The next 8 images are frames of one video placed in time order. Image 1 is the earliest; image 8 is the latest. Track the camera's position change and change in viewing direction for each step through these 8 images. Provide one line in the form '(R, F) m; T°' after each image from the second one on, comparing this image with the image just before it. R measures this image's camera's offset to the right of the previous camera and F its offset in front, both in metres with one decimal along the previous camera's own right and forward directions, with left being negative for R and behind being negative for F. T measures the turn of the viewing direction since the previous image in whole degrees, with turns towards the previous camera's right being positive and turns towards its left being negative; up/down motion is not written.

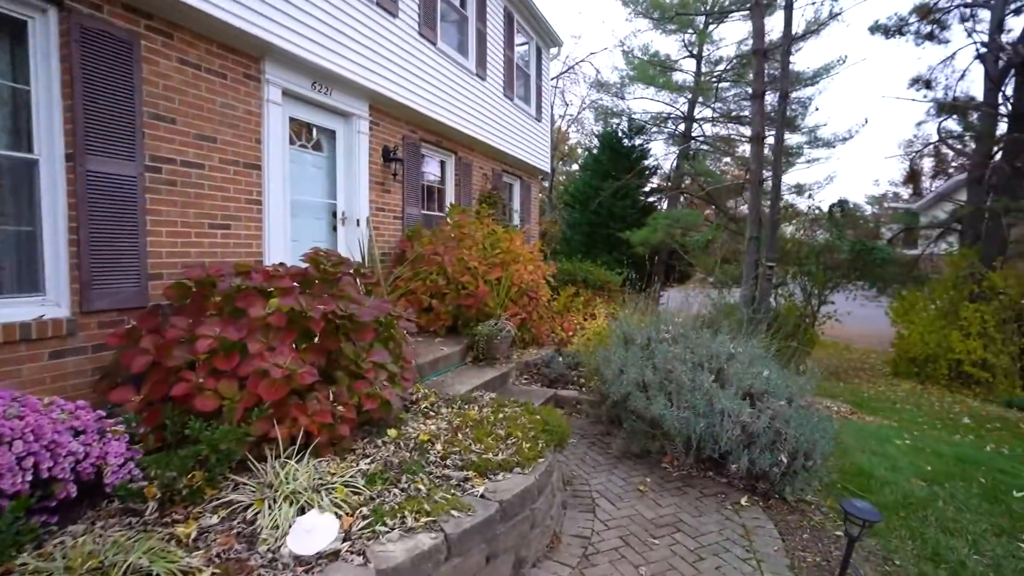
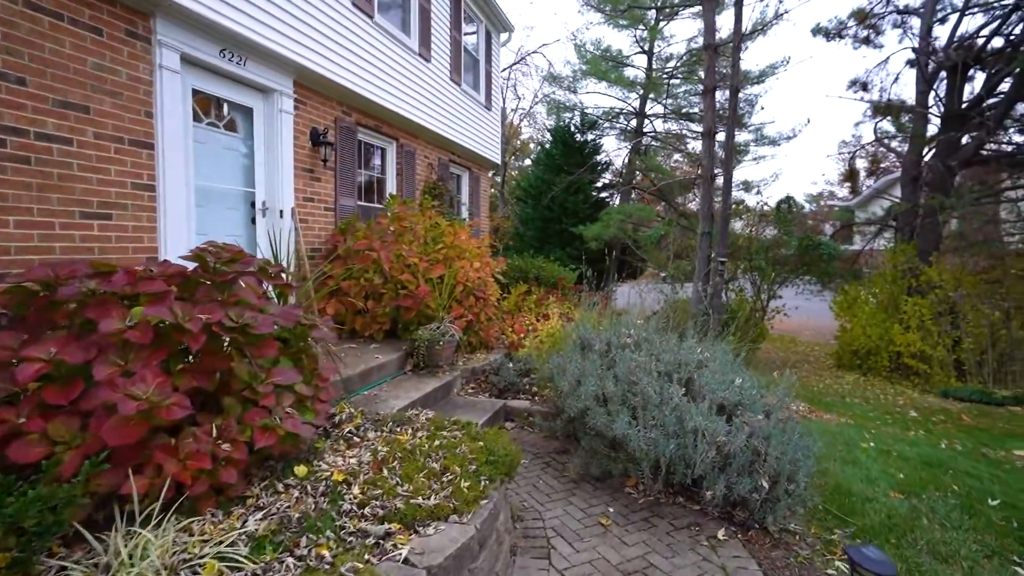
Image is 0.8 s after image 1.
(+0.1, +0.5) m; +5°
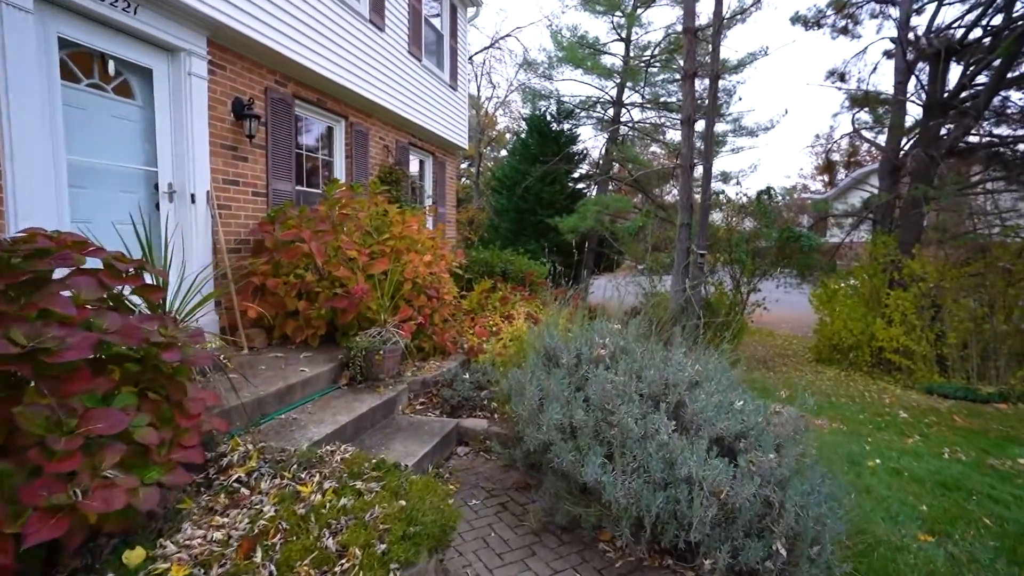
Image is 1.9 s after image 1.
(+0.2, +0.7) m; +2°
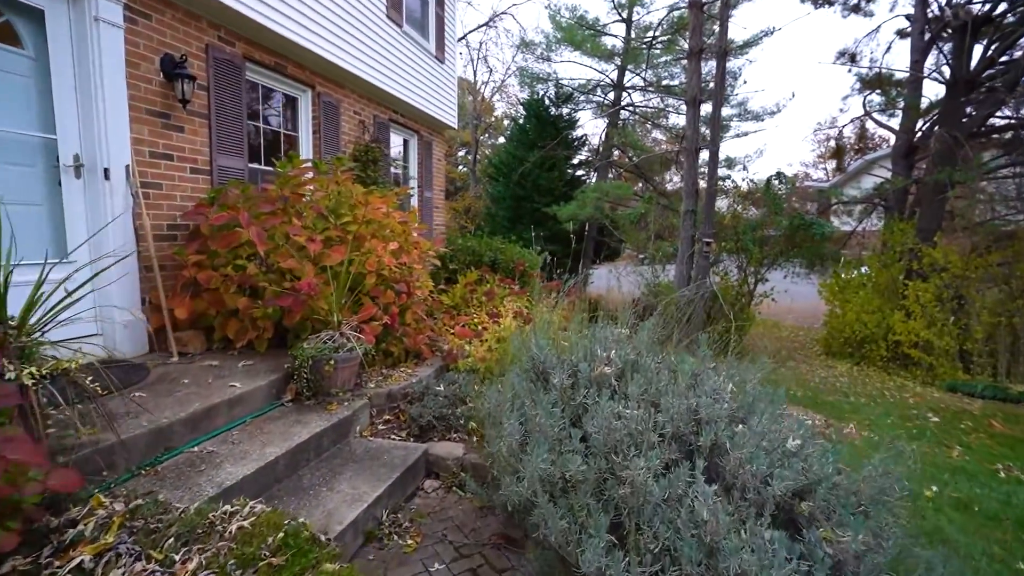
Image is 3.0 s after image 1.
(+0.1, +0.7) m; 0°
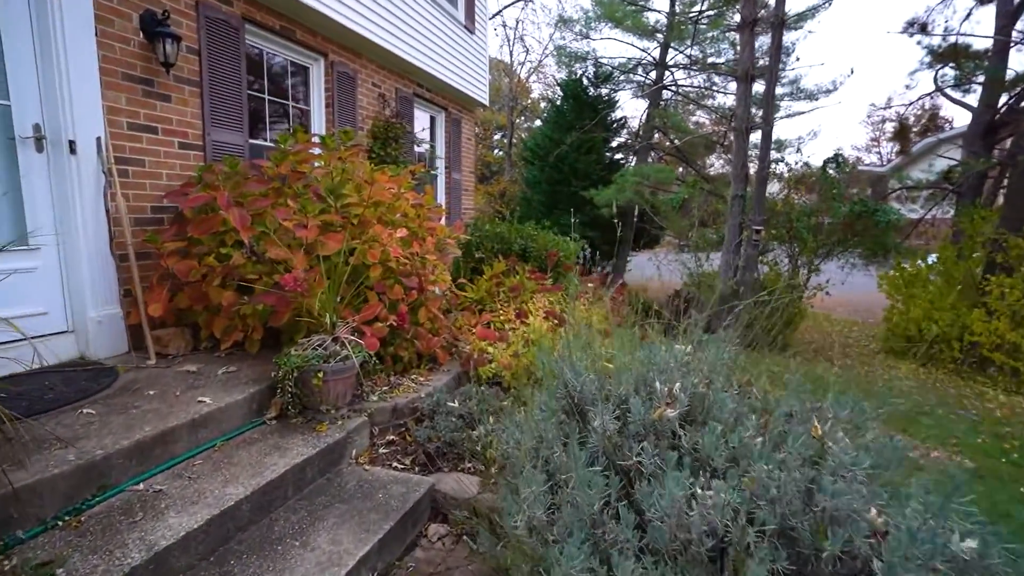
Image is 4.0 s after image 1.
(0.0, +0.6) m; -4°
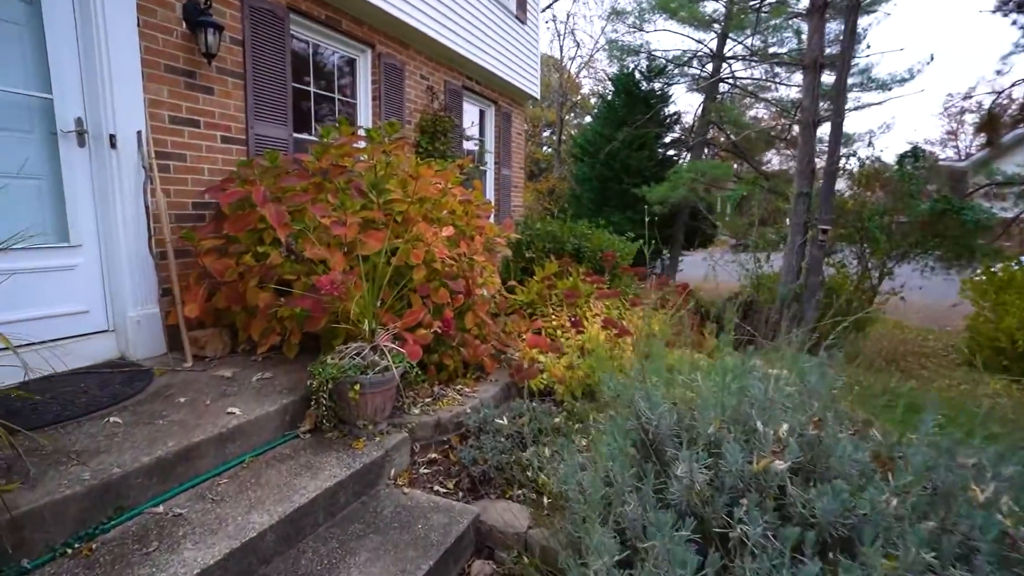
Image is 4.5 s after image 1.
(0.0, +0.3) m; -5°
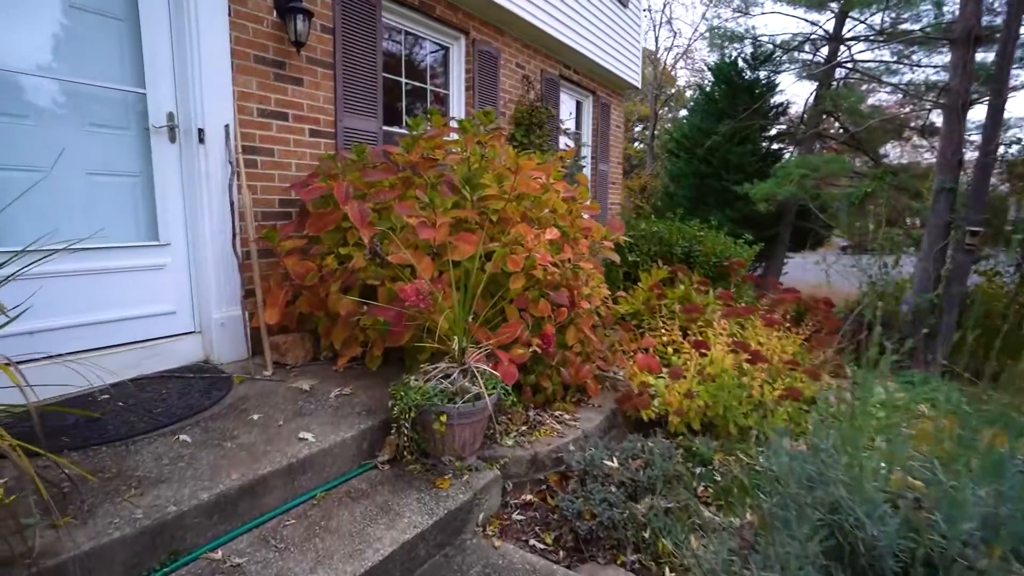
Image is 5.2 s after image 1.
(-0.1, +0.4) m; -9°
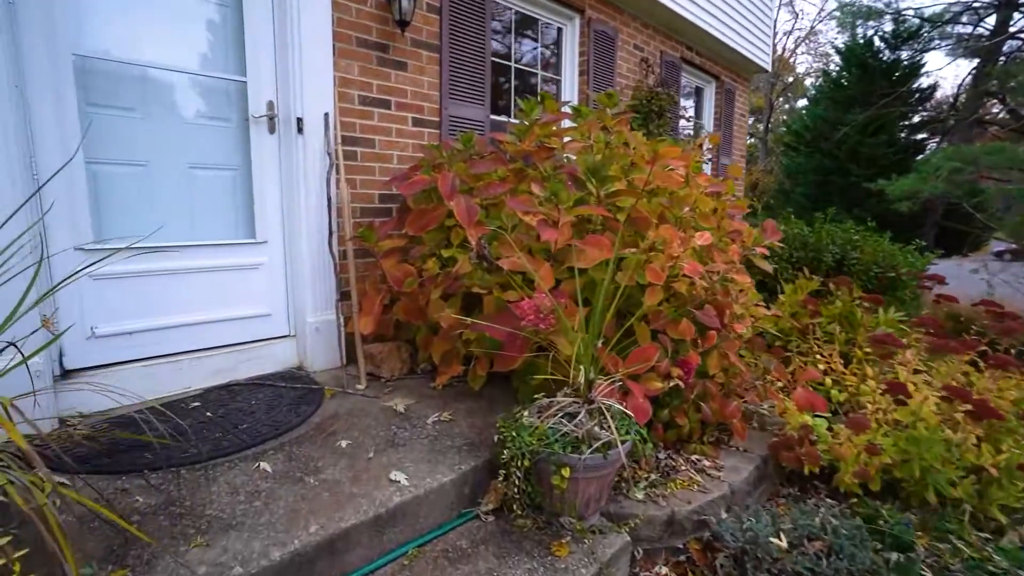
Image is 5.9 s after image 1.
(-0.1, +0.4) m; -10°
